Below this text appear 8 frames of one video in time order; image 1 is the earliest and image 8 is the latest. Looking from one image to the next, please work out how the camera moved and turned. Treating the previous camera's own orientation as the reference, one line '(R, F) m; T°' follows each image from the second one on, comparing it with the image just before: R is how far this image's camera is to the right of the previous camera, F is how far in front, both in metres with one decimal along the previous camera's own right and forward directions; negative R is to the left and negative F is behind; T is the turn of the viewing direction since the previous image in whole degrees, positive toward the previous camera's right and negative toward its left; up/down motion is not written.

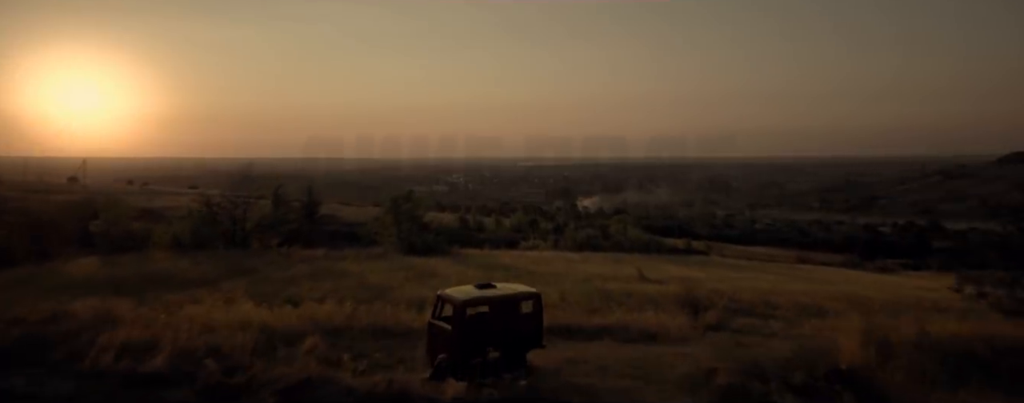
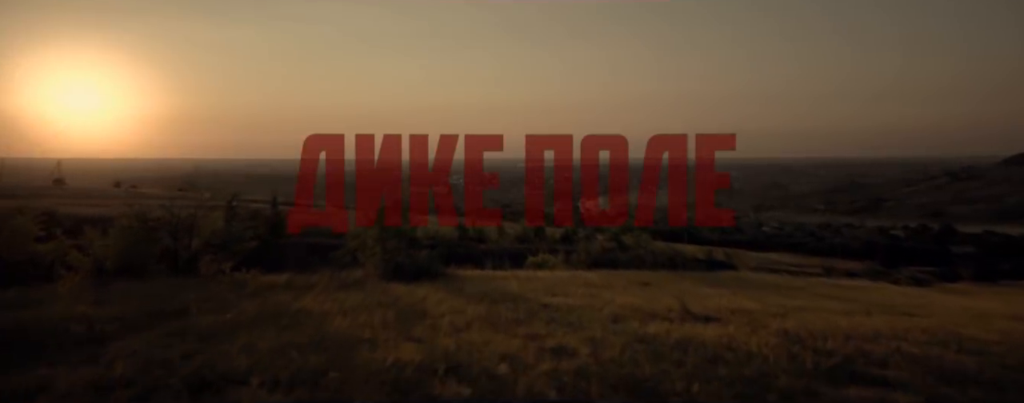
(-0.1, +1.0) m; 0°
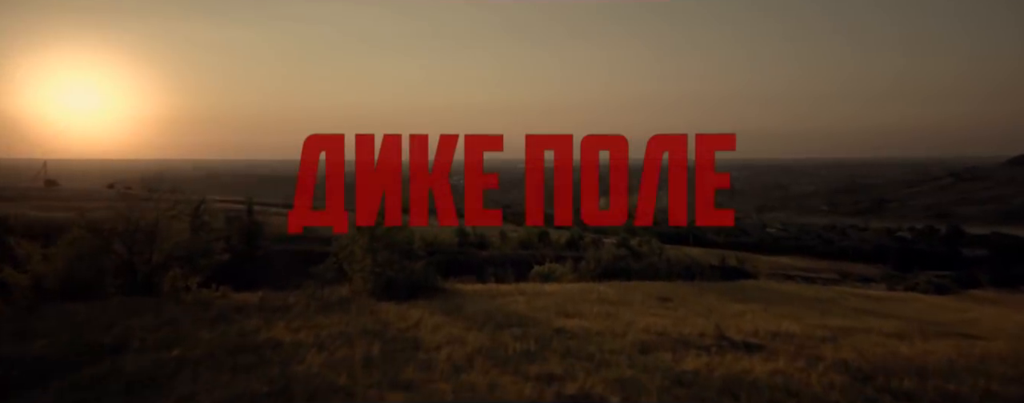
(0.0, +0.5) m; 0°
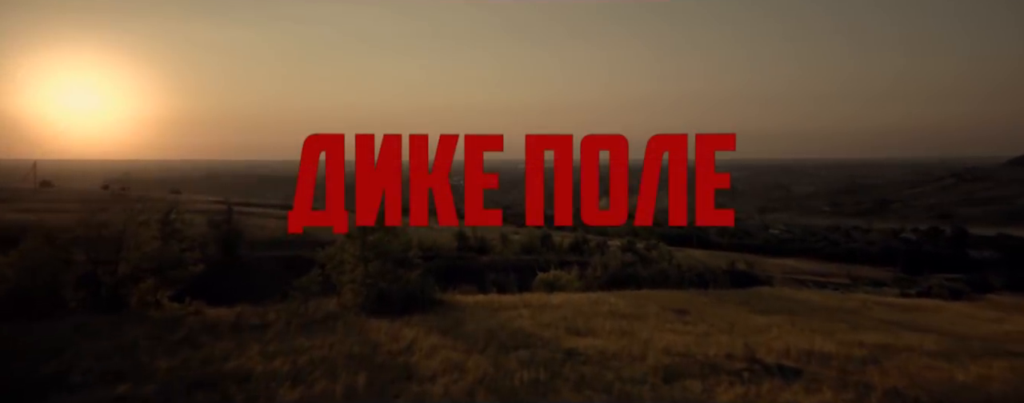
(0.0, +0.4) m; 0°
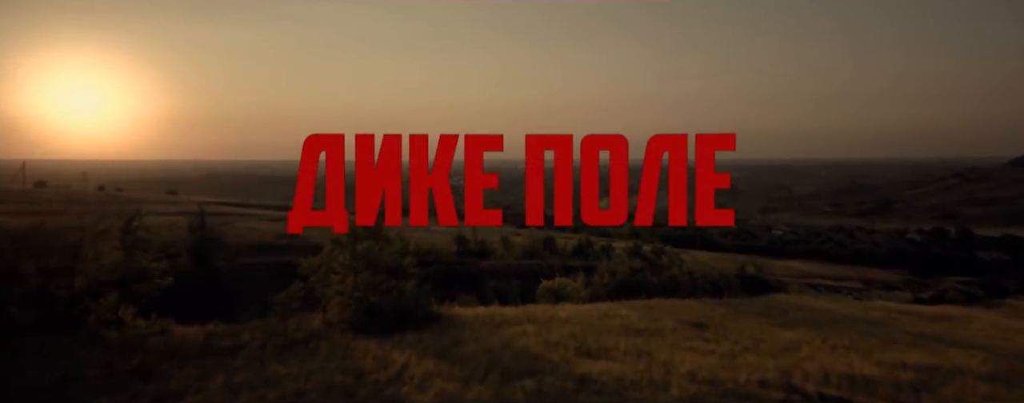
(0.0, +0.4) m; 0°
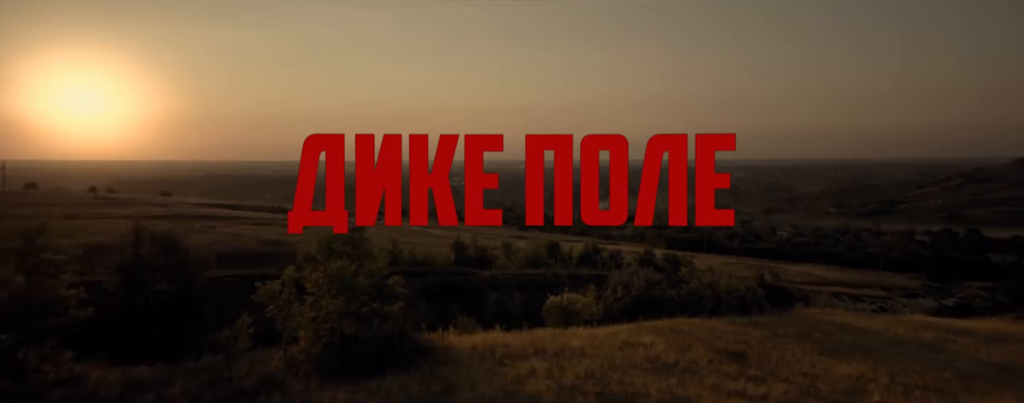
(0.0, +0.6) m; 0°
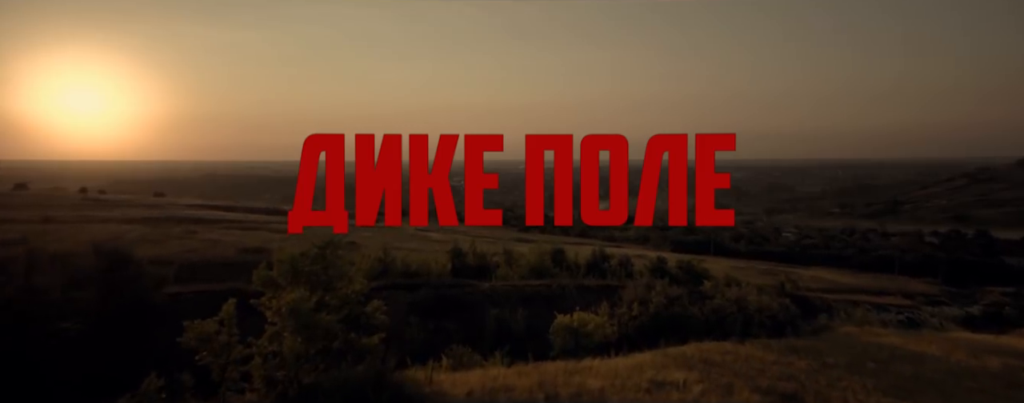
(0.0, +0.6) m; 0°
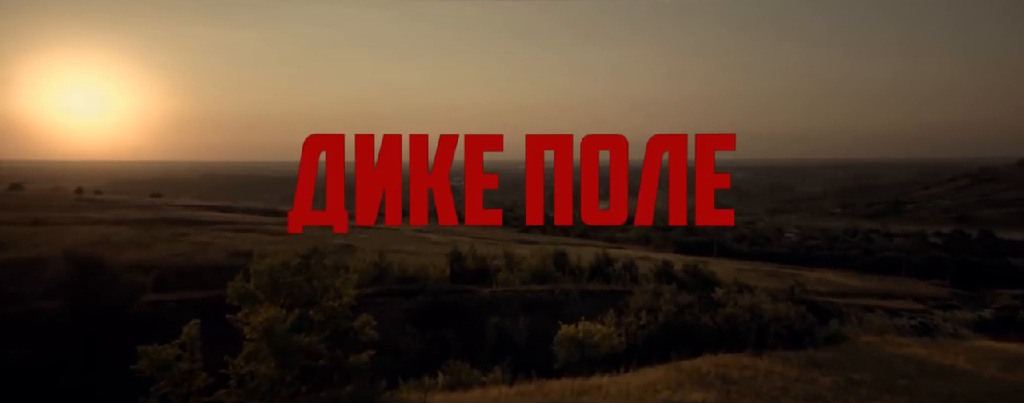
(0.0, +0.3) m; 0°
